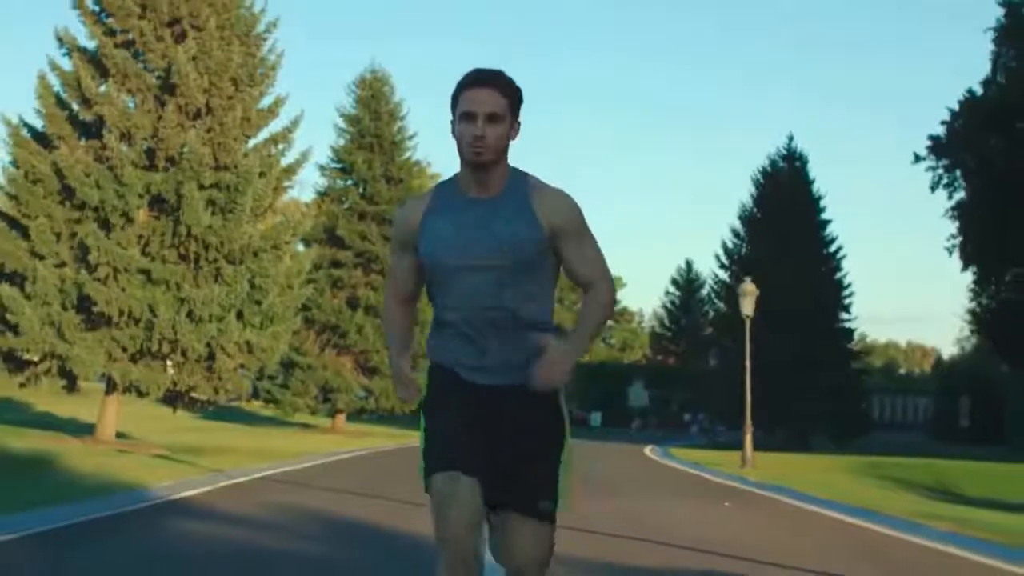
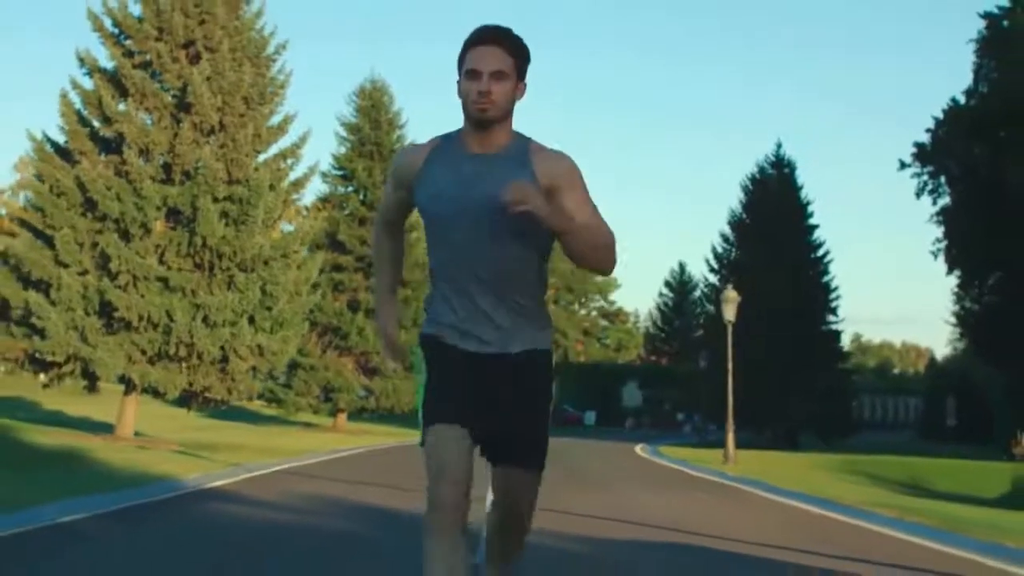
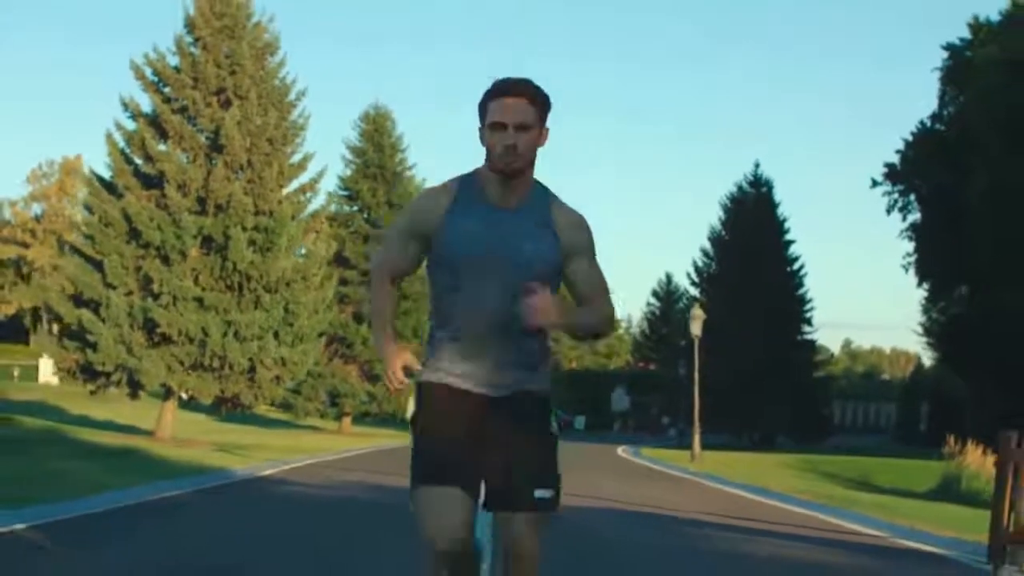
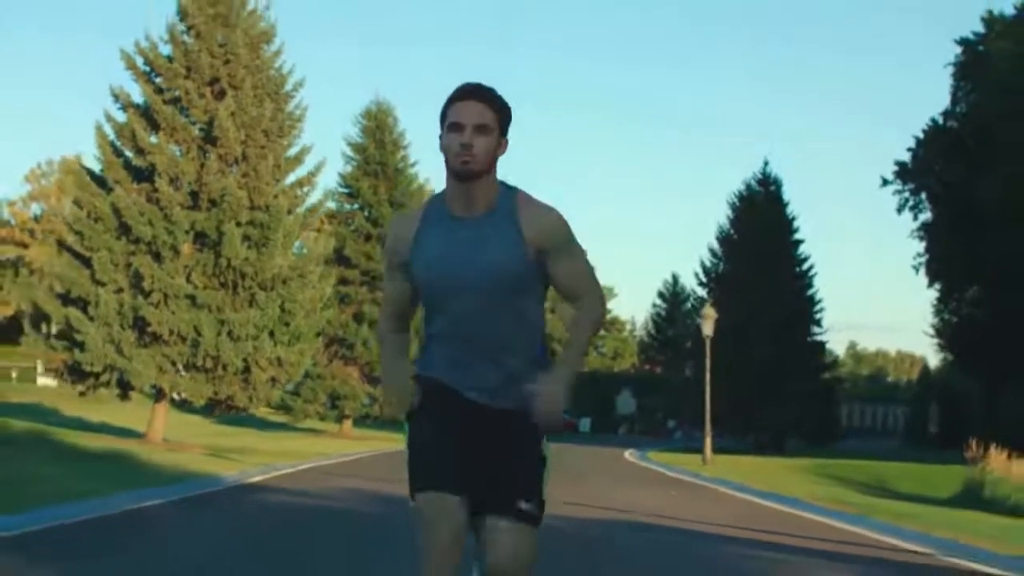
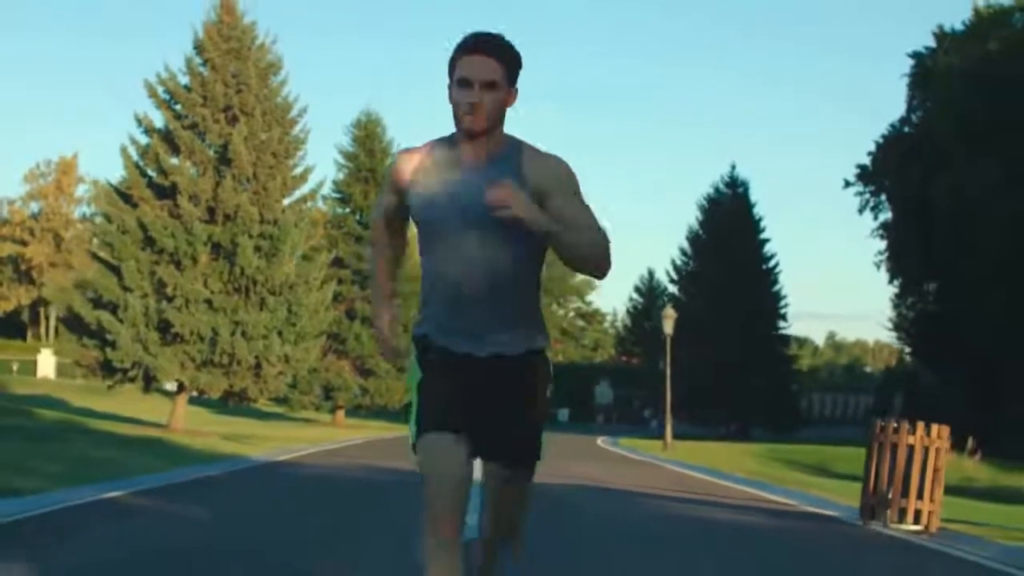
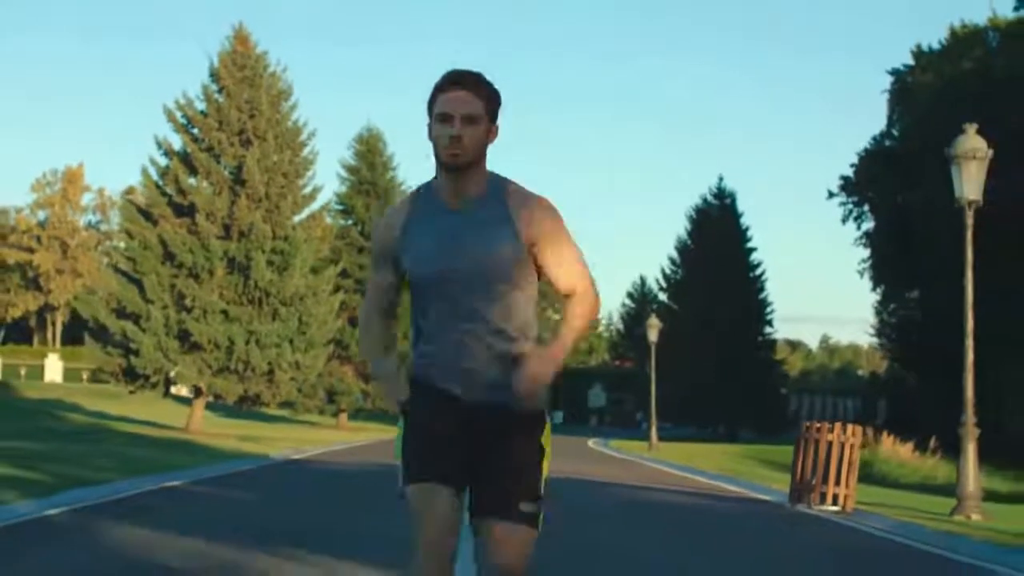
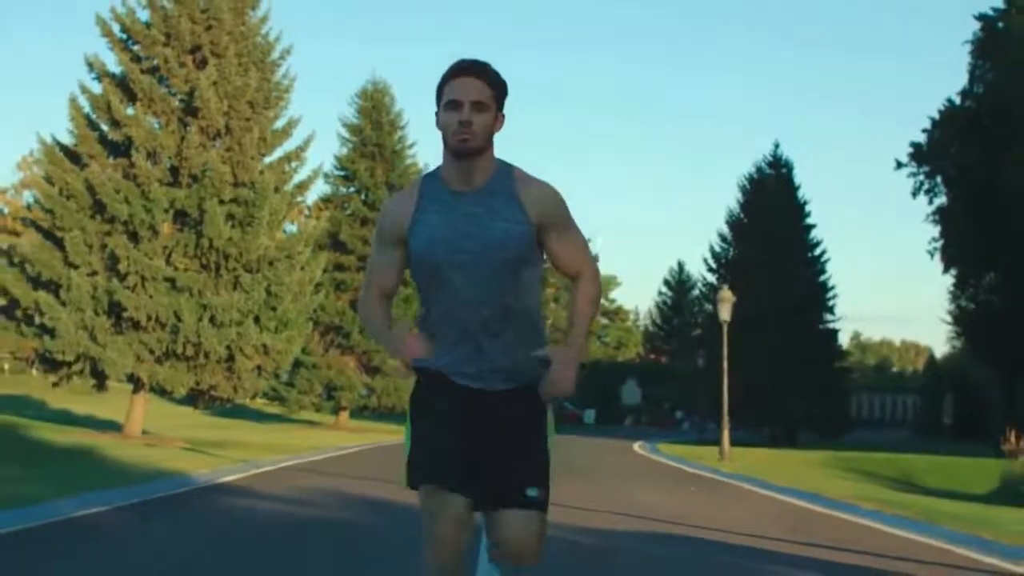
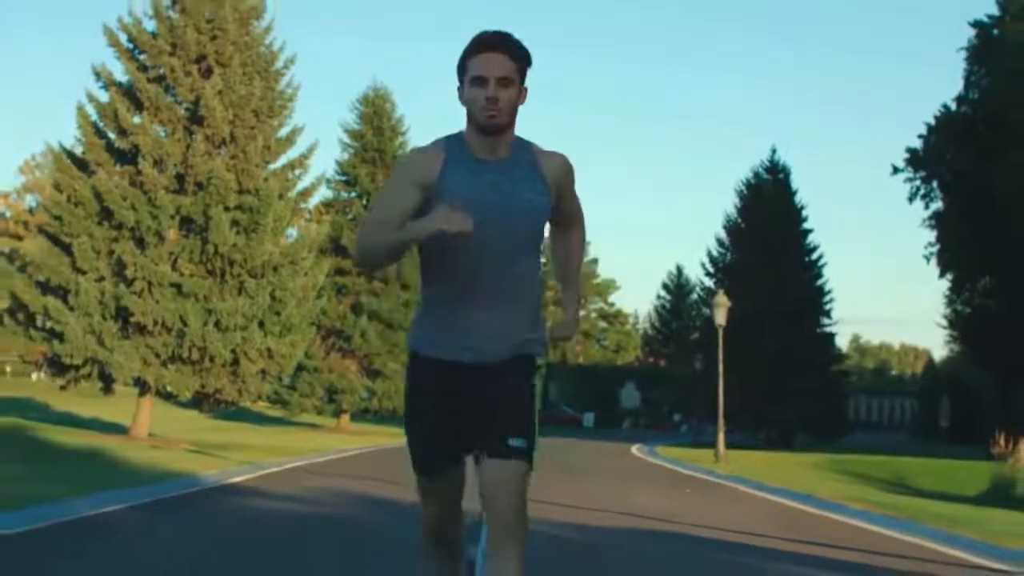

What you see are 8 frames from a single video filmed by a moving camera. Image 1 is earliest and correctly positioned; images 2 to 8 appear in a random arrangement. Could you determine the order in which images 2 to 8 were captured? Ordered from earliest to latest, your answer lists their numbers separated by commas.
2, 7, 8, 4, 3, 5, 6
